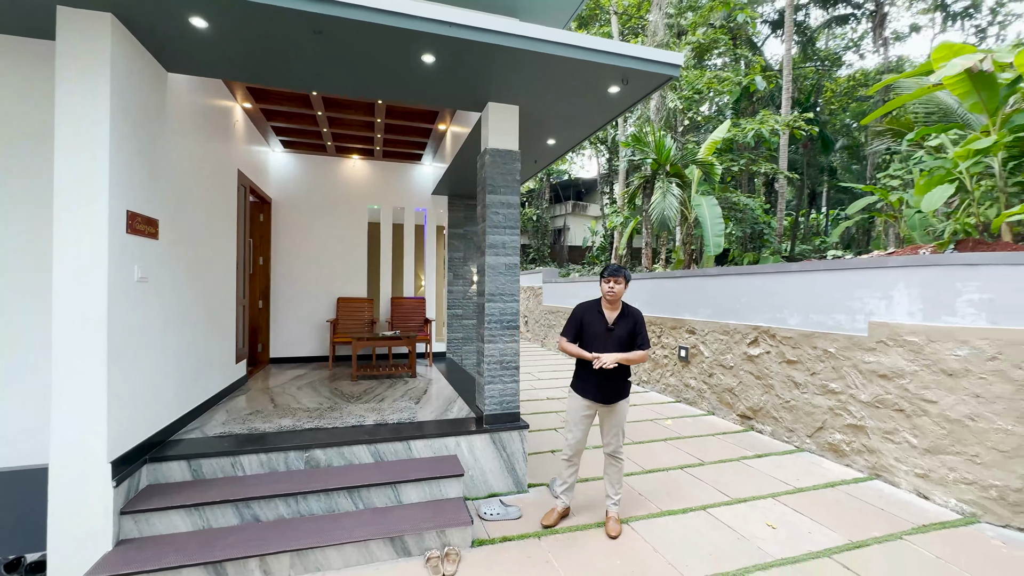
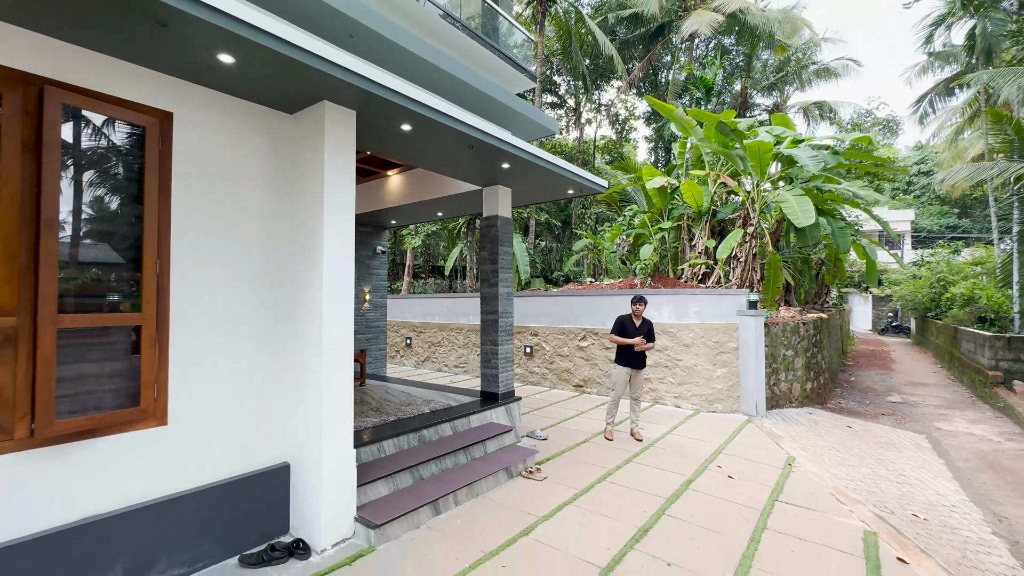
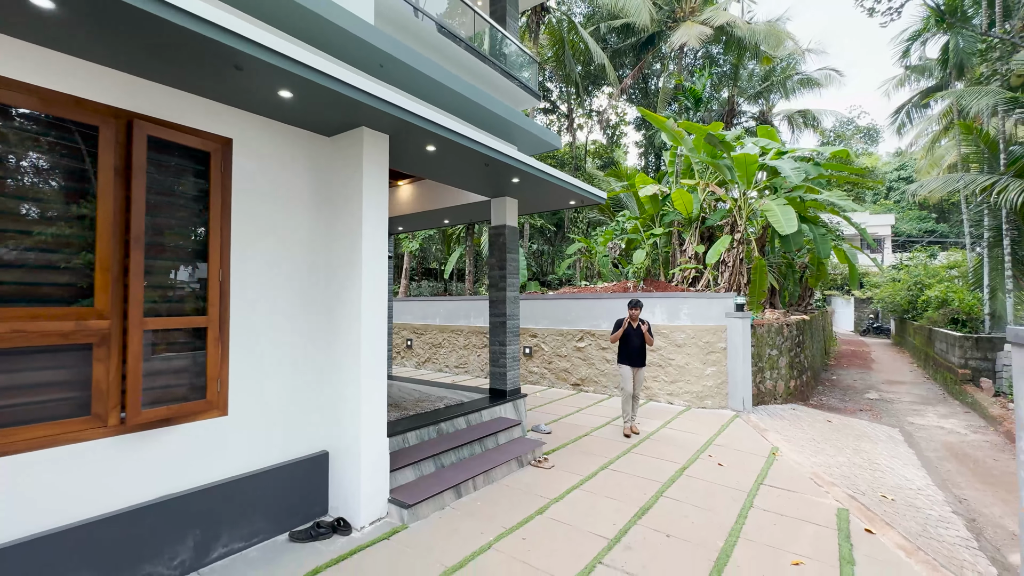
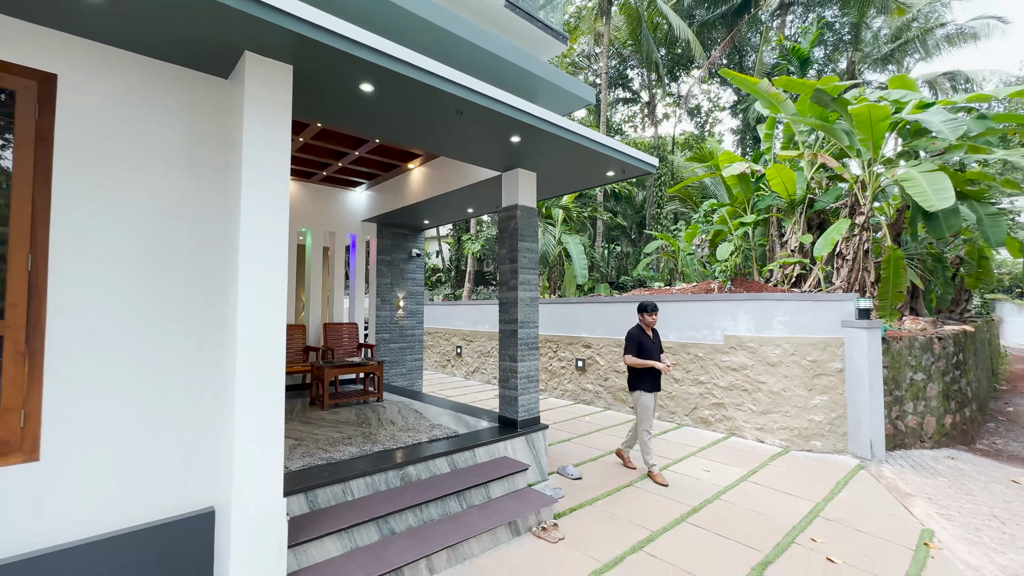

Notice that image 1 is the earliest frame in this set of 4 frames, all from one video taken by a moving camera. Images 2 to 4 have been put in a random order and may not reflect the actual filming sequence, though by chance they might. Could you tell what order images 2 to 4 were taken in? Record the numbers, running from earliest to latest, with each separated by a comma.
4, 2, 3
